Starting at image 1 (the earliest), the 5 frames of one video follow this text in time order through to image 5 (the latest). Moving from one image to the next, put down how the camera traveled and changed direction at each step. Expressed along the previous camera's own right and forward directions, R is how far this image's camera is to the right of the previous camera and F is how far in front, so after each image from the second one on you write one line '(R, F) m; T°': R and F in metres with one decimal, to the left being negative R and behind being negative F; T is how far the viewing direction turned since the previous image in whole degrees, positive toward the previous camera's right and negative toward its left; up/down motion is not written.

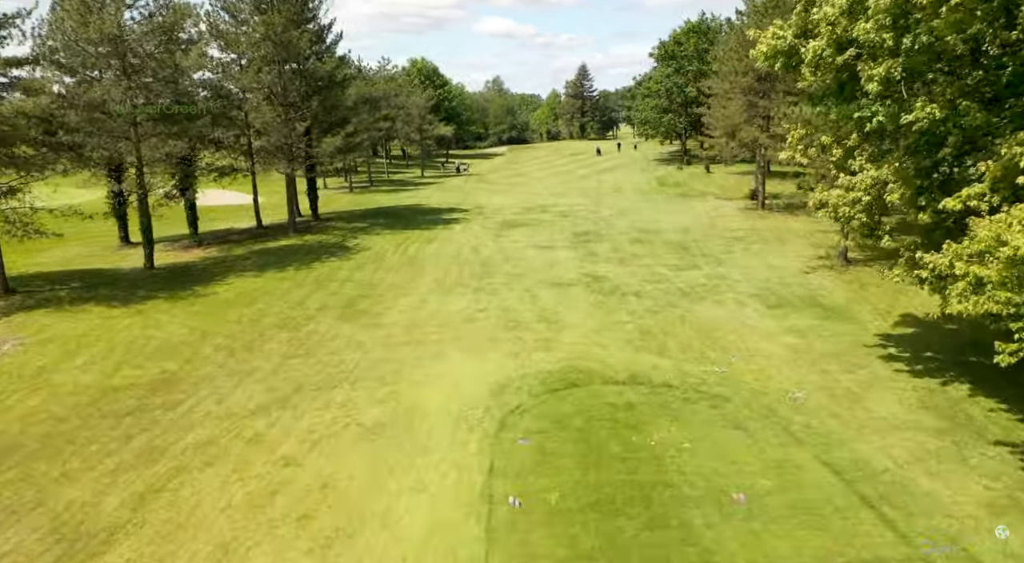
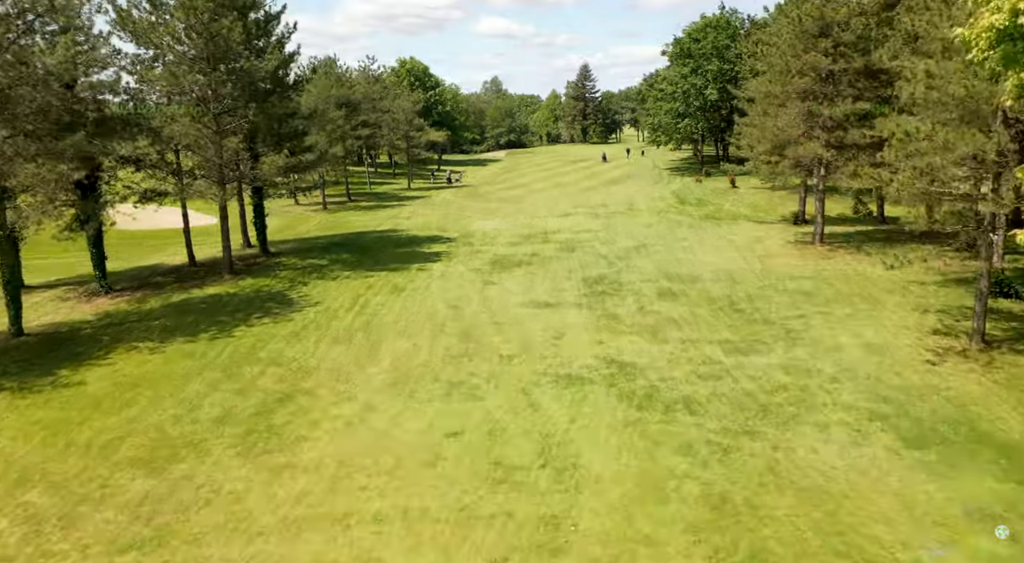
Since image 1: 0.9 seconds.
(+0.3, +8.2) m; 0°
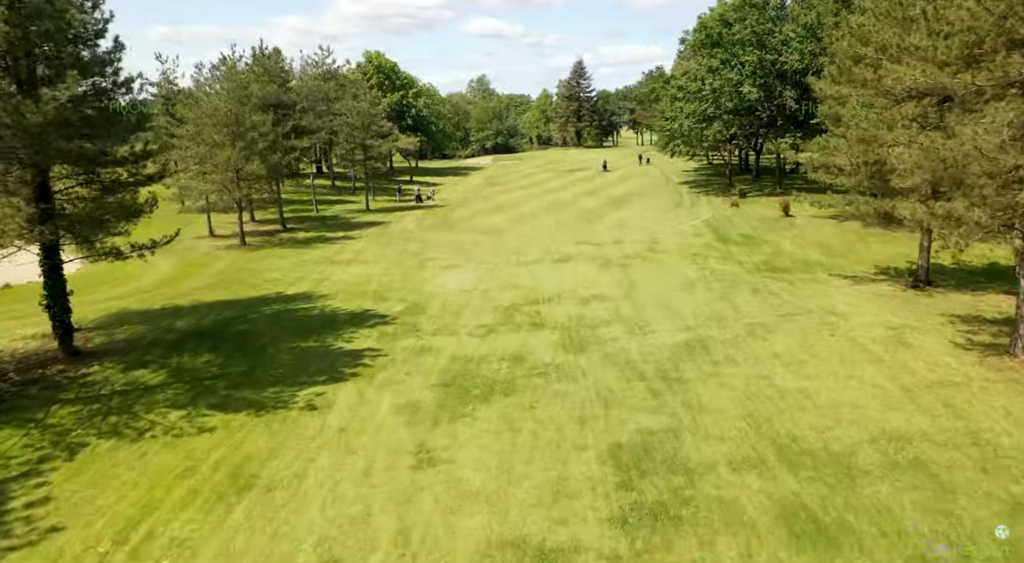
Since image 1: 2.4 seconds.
(+0.6, +14.2) m; +1°
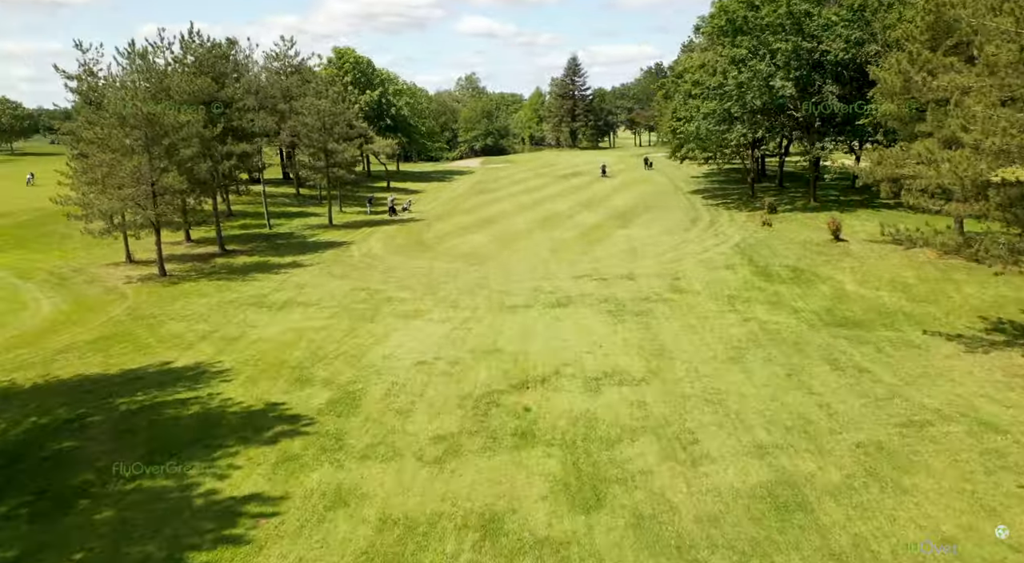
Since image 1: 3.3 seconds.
(+0.4, +8.6) m; +1°
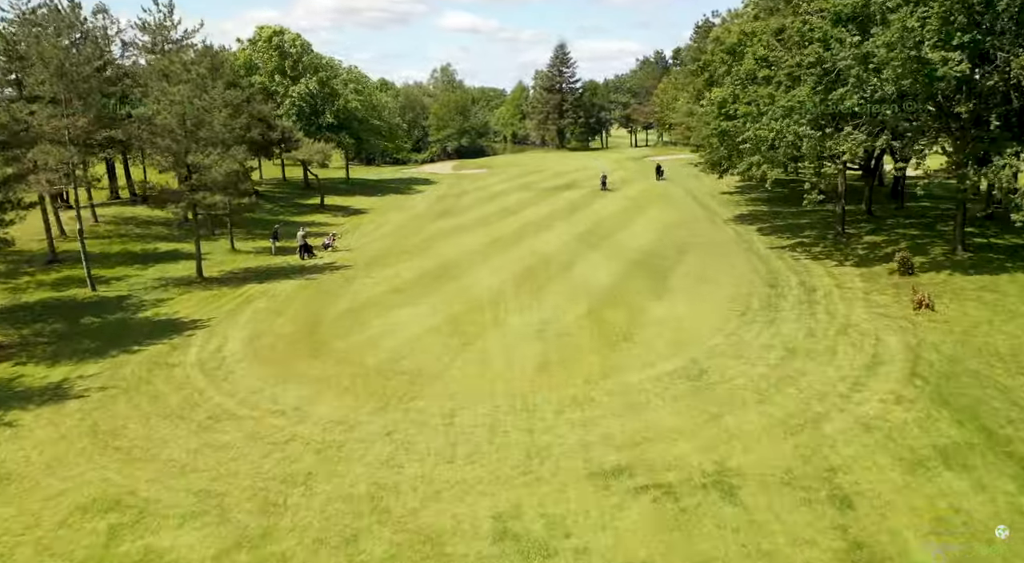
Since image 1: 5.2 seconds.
(+0.9, +18.4) m; +1°
